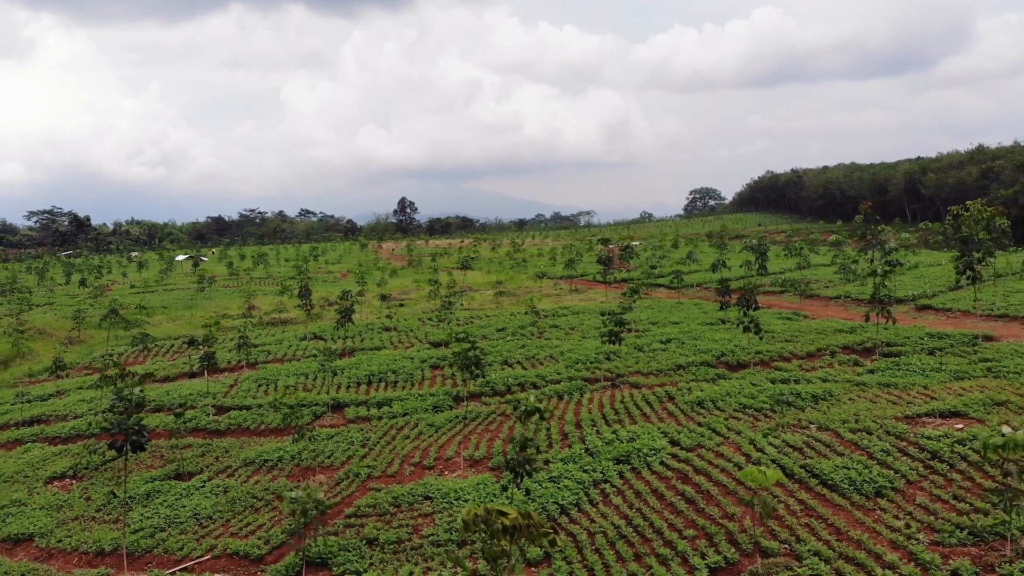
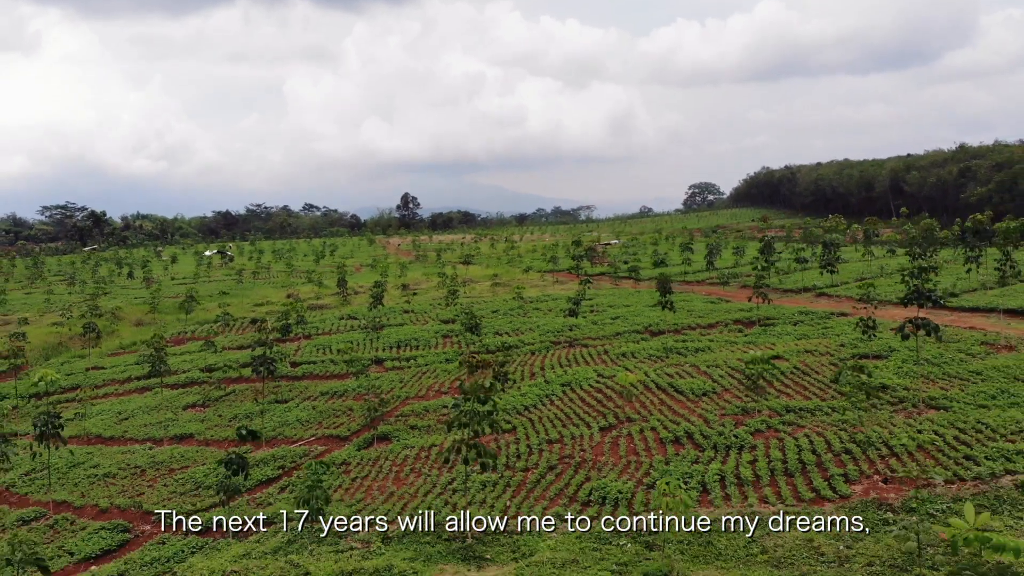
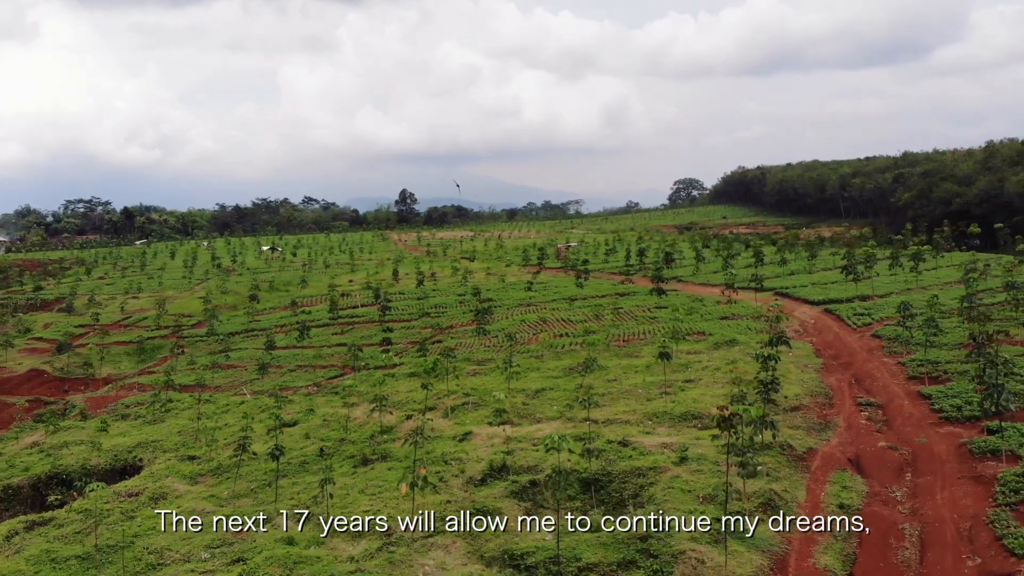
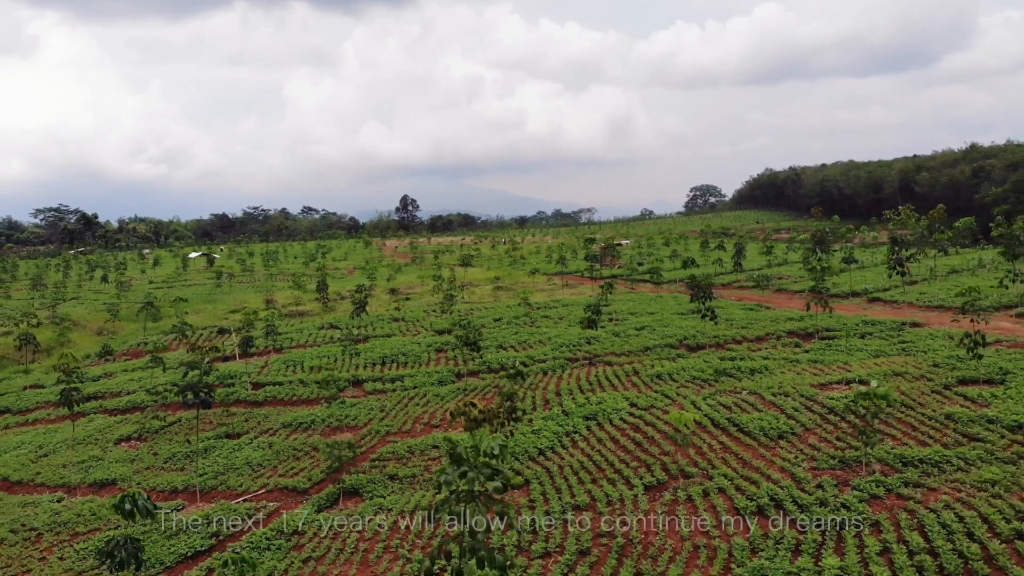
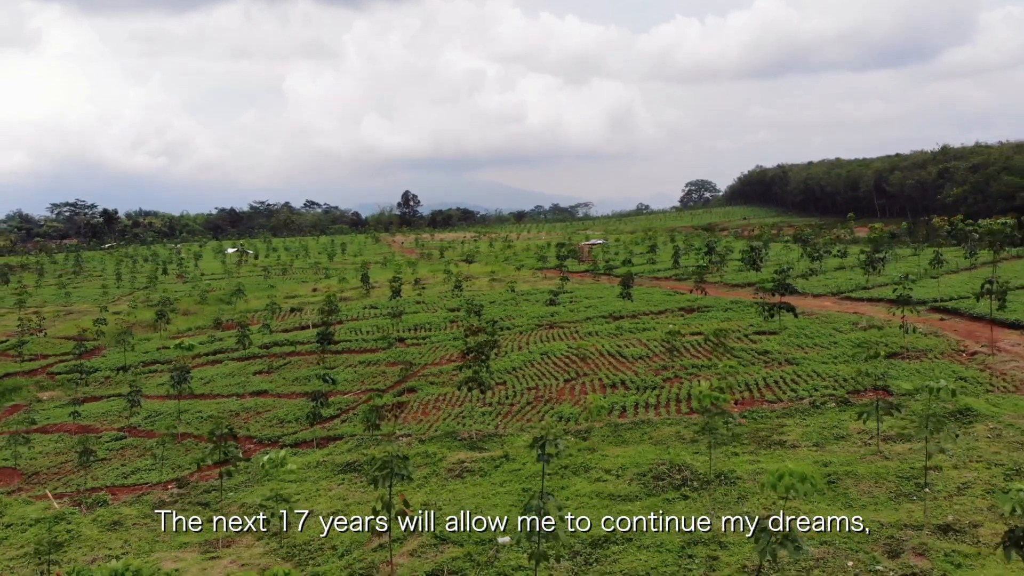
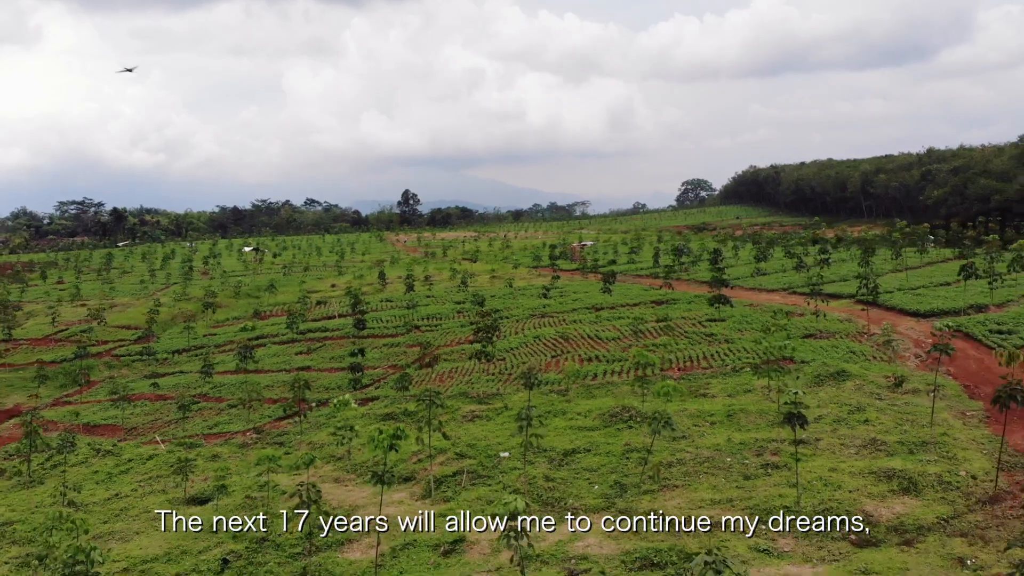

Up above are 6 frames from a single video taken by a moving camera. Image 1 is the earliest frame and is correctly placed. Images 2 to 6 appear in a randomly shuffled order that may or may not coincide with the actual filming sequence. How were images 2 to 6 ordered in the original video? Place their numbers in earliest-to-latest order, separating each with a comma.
4, 2, 5, 6, 3
